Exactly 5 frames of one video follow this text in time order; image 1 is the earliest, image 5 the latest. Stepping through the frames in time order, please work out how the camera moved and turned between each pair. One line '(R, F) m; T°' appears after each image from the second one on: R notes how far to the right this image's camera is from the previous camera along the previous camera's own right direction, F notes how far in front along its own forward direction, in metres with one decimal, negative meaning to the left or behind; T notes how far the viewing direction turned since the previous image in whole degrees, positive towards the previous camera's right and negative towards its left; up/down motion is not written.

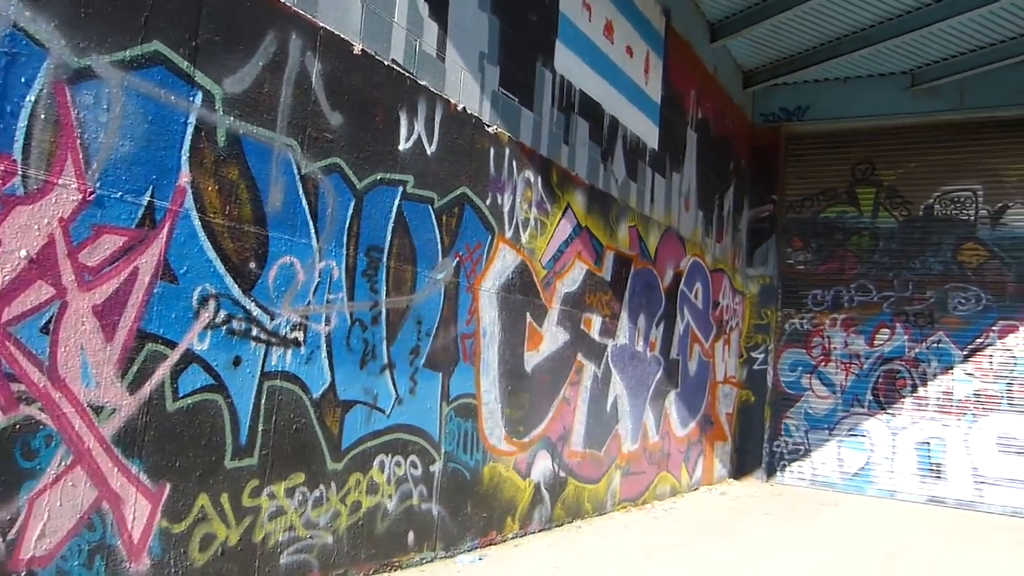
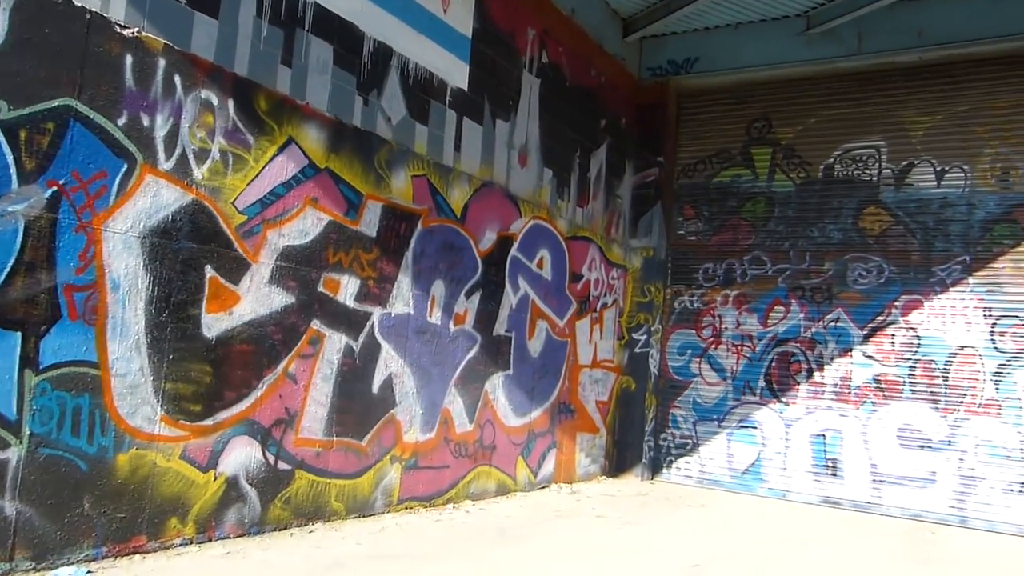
(+1.8, +1.2) m; -2°
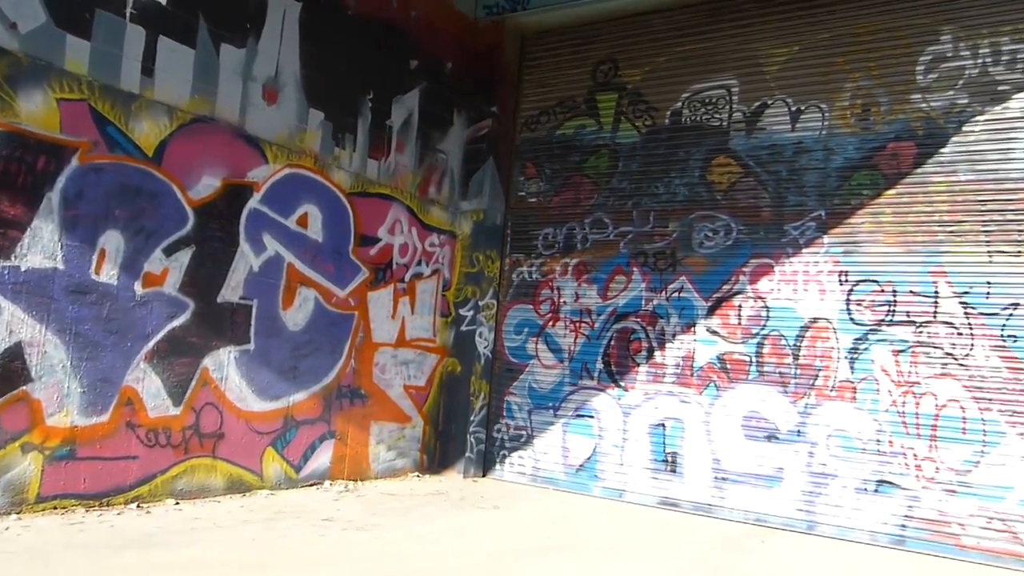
(+2.0, +1.4) m; -2°
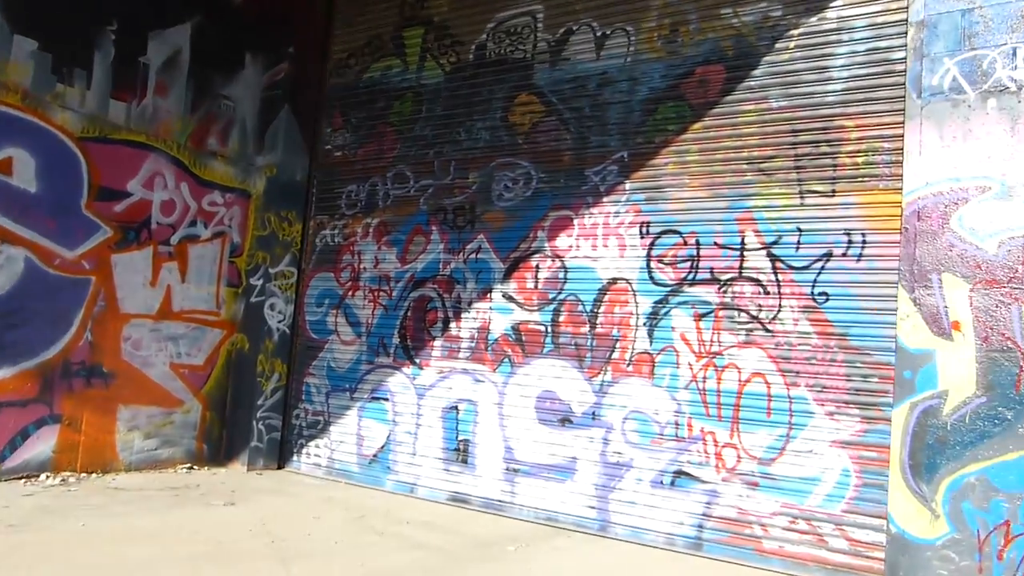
(+1.8, +1.2) m; -2°
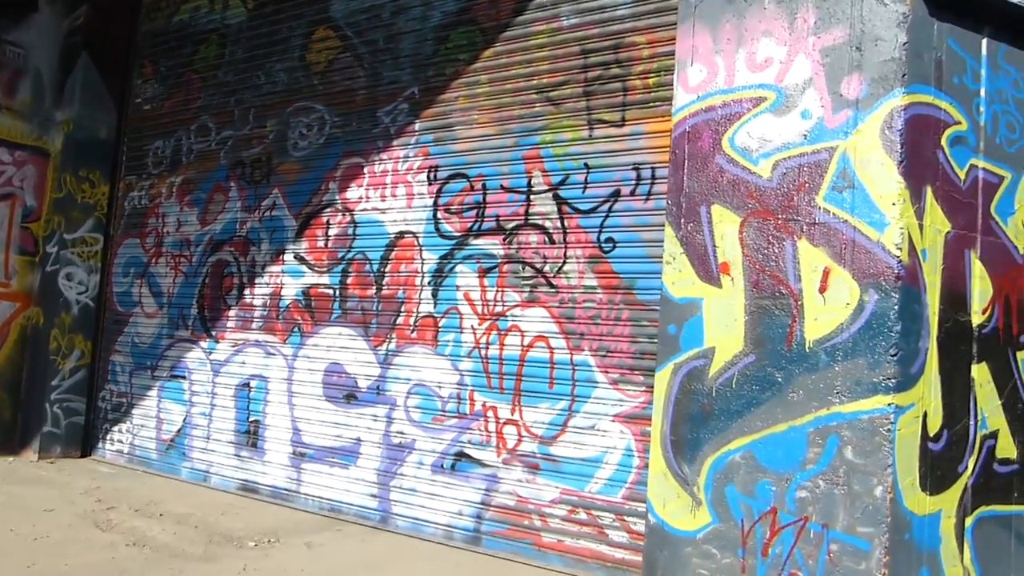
(+1.3, +0.8) m; -1°
